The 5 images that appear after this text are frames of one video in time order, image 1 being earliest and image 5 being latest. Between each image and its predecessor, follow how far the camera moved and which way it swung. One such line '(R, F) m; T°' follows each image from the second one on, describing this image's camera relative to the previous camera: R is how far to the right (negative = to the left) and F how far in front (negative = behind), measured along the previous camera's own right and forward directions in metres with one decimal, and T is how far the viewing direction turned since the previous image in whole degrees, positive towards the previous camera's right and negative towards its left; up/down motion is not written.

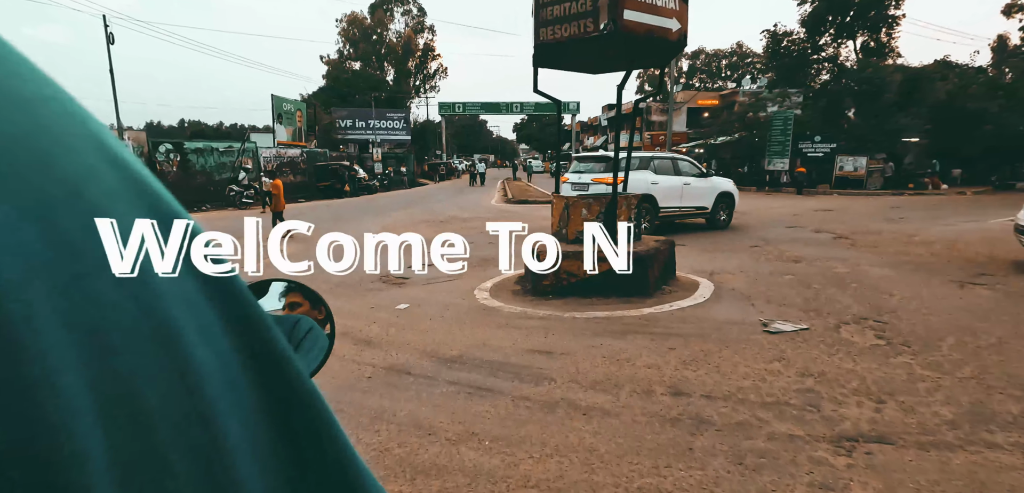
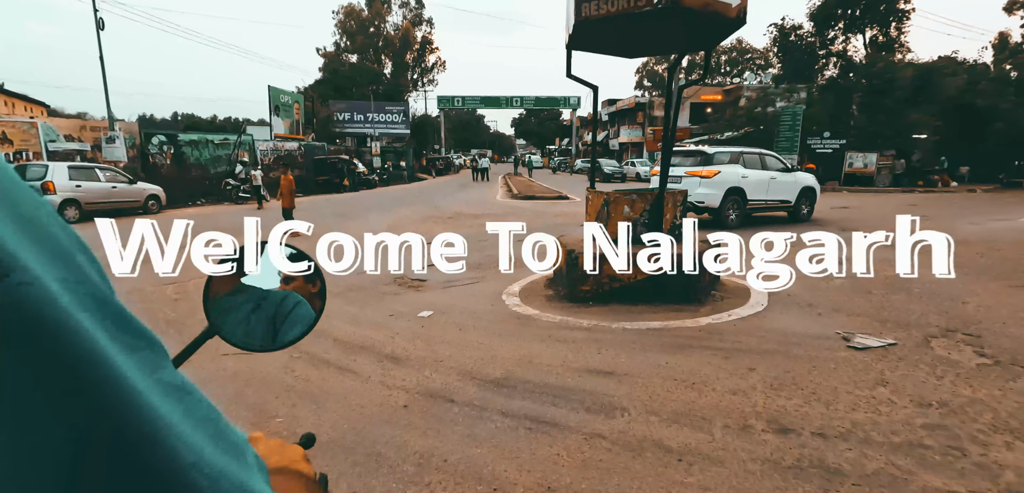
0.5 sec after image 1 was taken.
(-0.4, +0.6) m; +1°
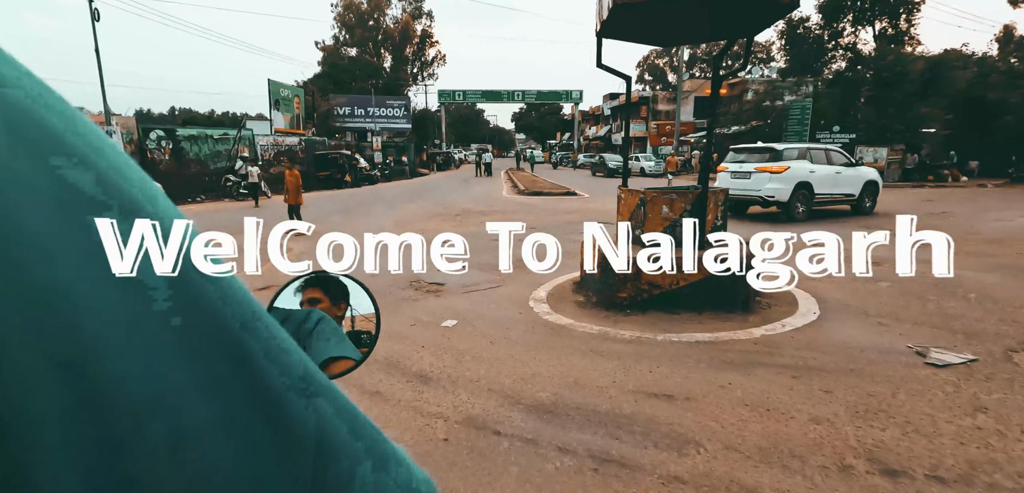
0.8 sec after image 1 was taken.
(-0.3, +0.4) m; 0°
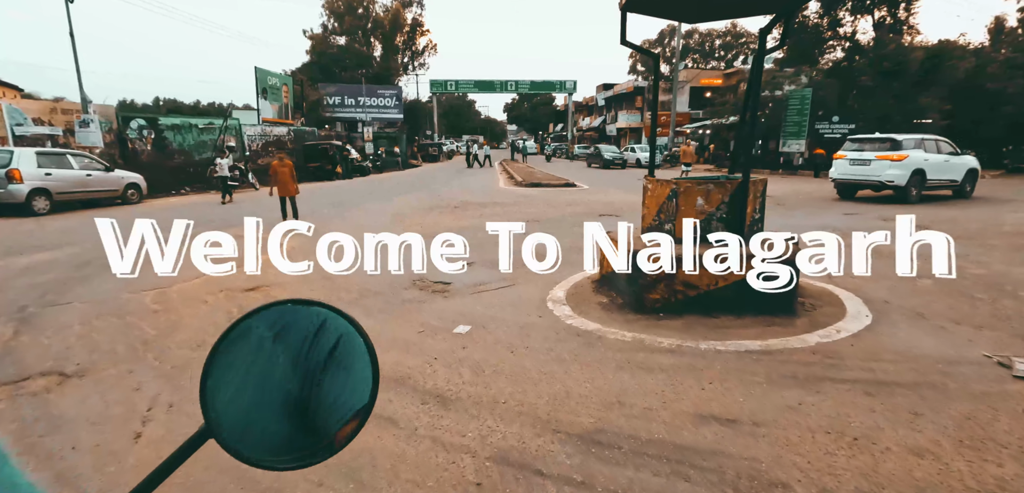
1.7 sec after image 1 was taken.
(-0.2, +0.5) m; +1°
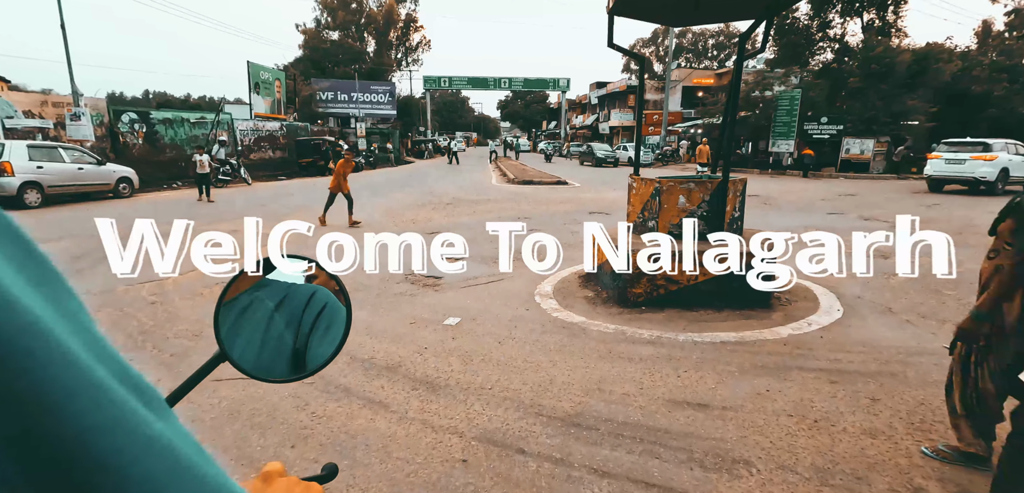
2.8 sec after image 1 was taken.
(0.0, -0.2) m; +1°
